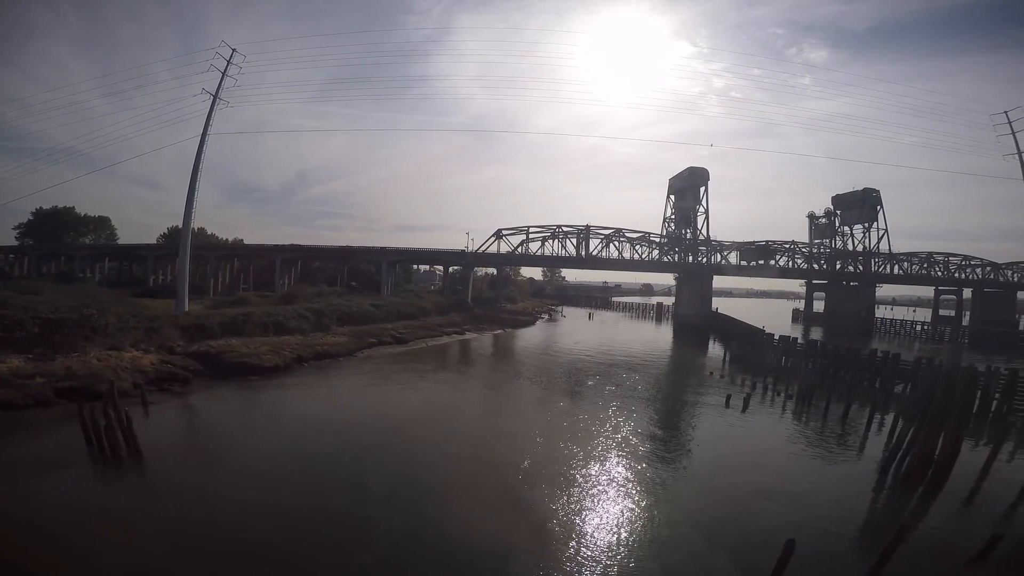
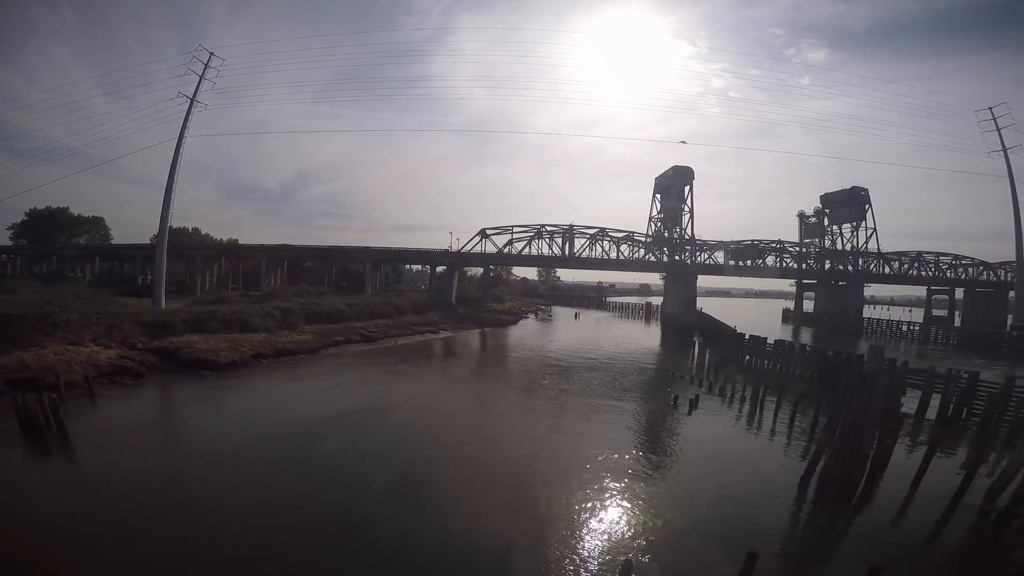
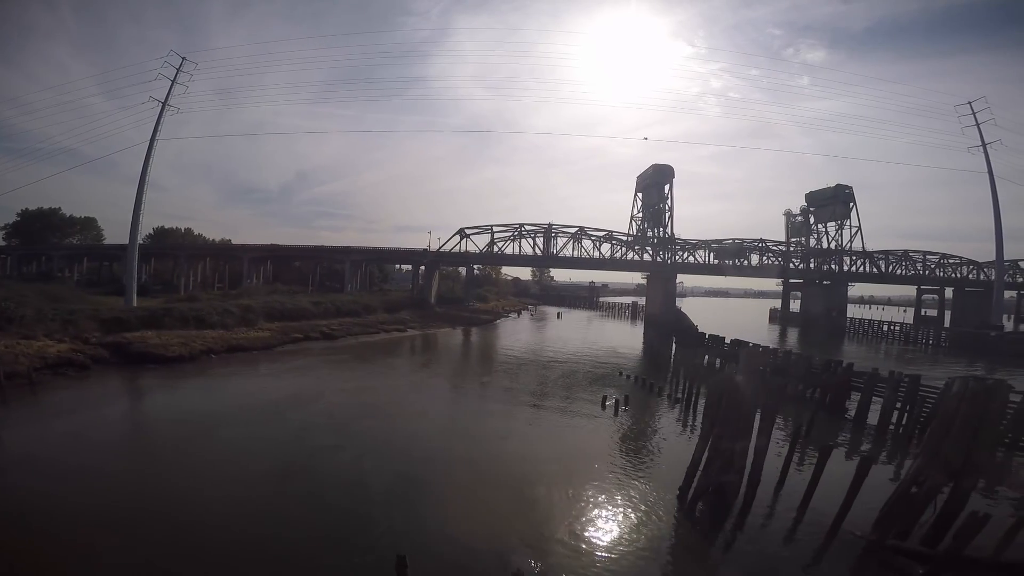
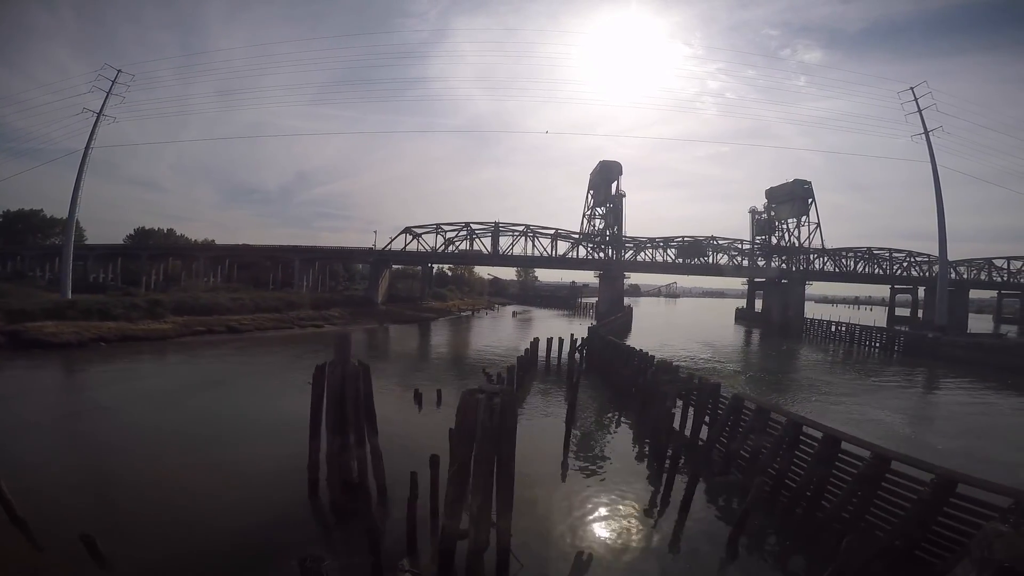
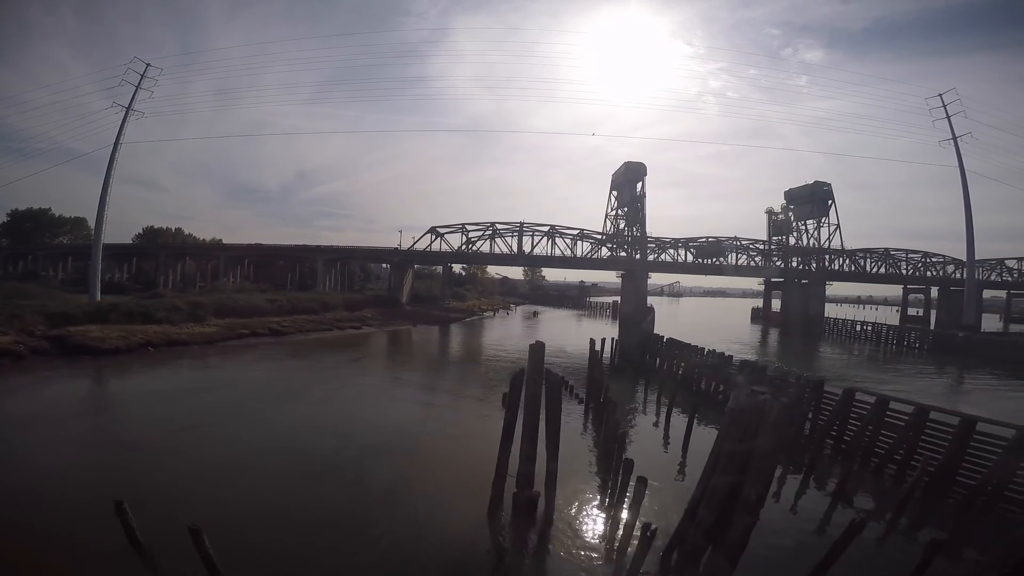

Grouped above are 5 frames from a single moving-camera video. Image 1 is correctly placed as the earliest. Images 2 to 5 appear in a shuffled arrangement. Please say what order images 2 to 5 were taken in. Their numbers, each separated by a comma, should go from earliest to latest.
2, 3, 5, 4
